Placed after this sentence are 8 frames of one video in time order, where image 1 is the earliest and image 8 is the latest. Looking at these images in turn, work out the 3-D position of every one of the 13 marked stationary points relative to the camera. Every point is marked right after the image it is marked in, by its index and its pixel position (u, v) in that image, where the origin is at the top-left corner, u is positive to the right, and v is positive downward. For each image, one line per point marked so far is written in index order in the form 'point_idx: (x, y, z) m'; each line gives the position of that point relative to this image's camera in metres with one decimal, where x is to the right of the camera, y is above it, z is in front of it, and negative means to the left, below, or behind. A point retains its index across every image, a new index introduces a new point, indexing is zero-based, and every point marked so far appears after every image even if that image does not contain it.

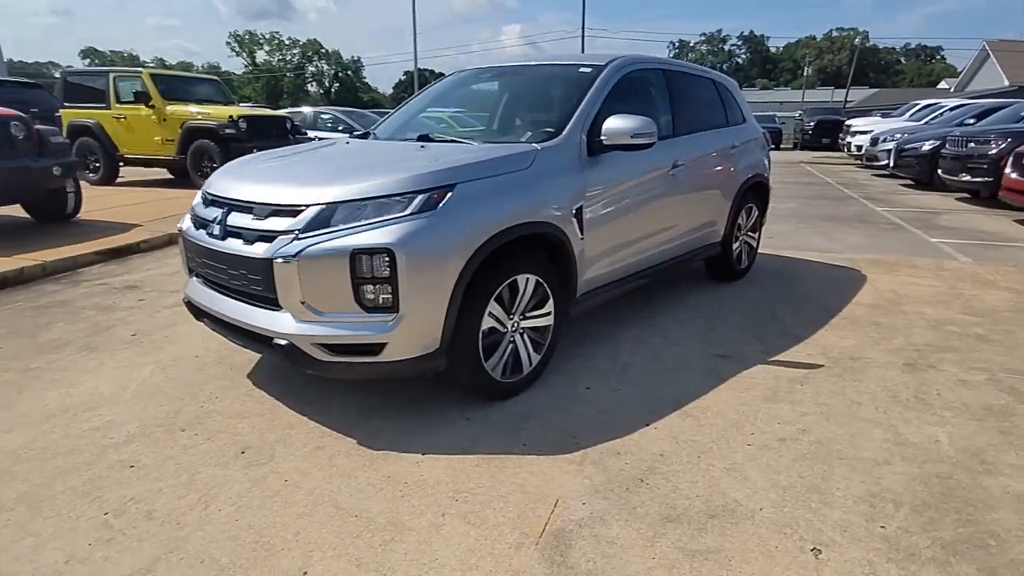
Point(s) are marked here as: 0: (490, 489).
0: (-0.1, -0.9, +2.7) m
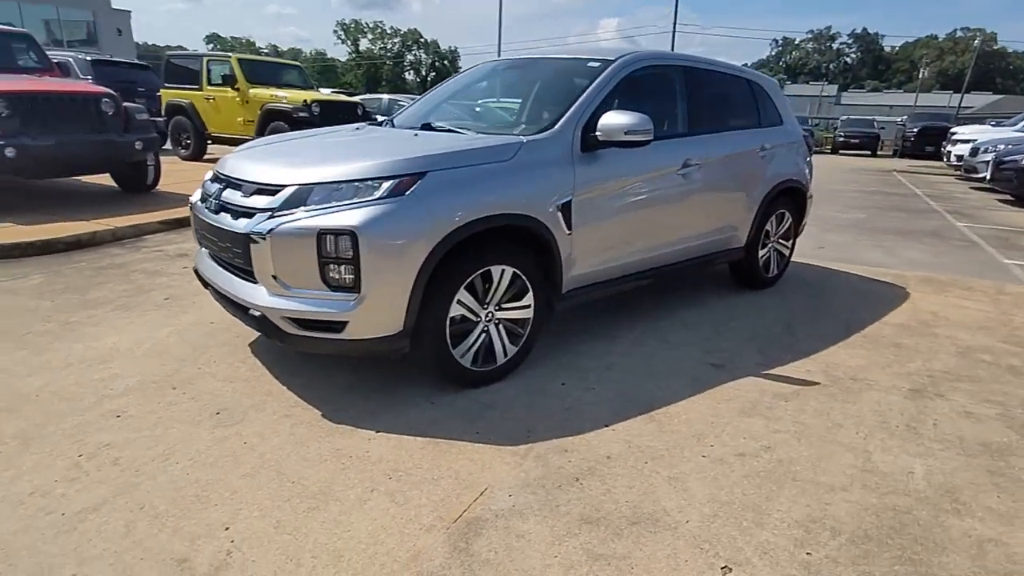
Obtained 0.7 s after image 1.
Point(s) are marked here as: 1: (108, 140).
0: (-0.4, -0.8, +2.8) m
1: (-5.4, +2.0, +8.4) m
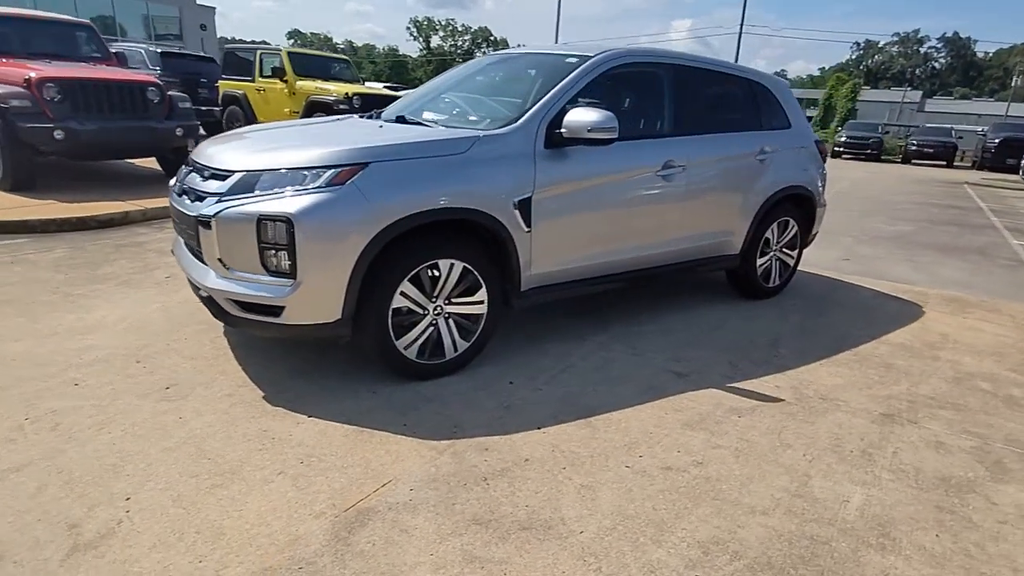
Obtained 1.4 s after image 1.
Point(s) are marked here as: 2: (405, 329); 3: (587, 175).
0: (-0.8, -0.8, +2.8) m
1: (-5.1, +2.3, +8.9) m
2: (-0.6, -0.2, +3.4) m
3: (+0.5, +0.7, +3.9) m
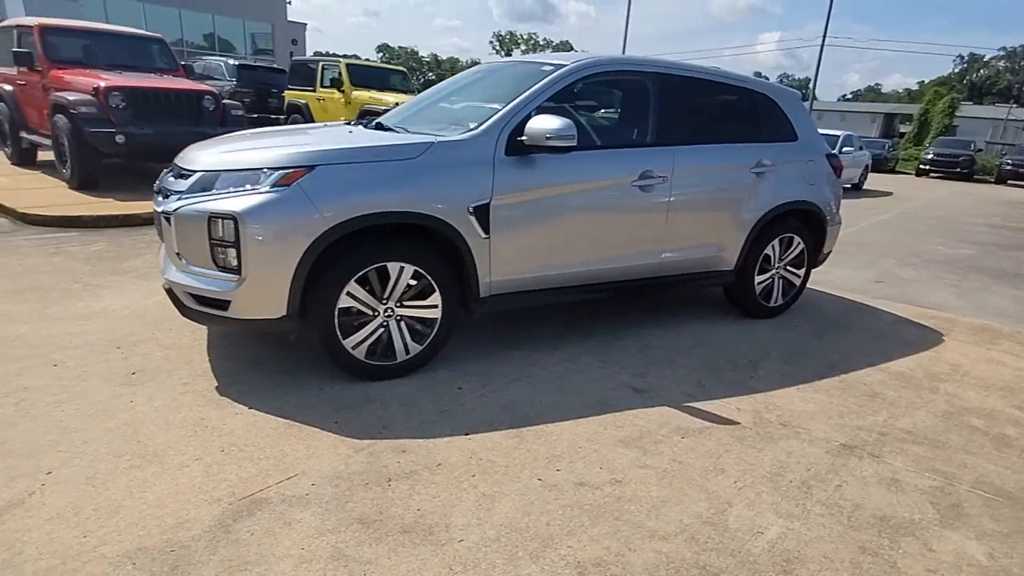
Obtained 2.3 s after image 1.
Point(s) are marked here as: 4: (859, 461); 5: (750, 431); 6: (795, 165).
0: (-1.2, -0.7, +2.9) m
1: (-4.7, +2.4, +9.4) m
2: (-0.9, -0.2, +3.5) m
3: (+0.2, +0.6, +3.8) m
4: (+1.7, -0.8, +3.0) m
5: (+1.2, -0.7, +3.3) m
6: (+2.2, +0.9, +4.8) m
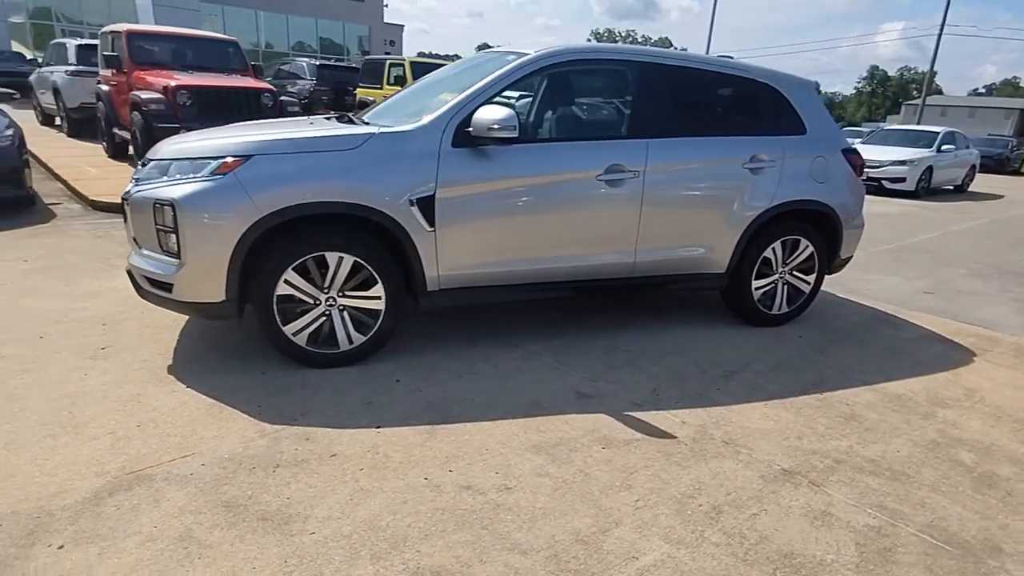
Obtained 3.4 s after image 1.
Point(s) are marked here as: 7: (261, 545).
0: (-1.6, -0.7, +3.0) m
1: (-4.0, +2.6, +9.9) m
2: (-1.2, -0.2, +3.5) m
3: (0.0, +0.7, +3.7) m
4: (+1.2, -0.9, +2.7) m
5: (+0.8, -0.8, +3.0) m
6: (+2.0, +0.9, +4.4) m
7: (-0.9, -0.9, +2.2) m
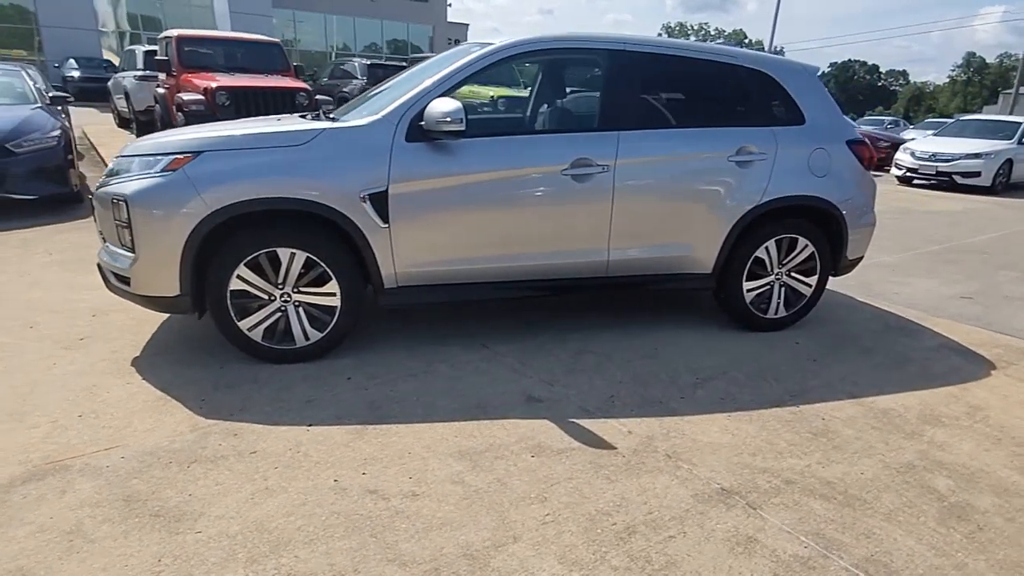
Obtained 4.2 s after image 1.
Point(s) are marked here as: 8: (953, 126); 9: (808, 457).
0: (-2.0, -0.6, +3.0) m
1: (-3.5, +2.6, +10.2) m
2: (-1.5, -0.1, +3.6) m
3: (-0.3, +0.7, +3.6) m
4: (+0.8, -0.9, +2.5) m
5: (+0.5, -0.8, +2.8) m
6: (+1.8, +0.9, +4.0) m
7: (-1.3, -0.9, +2.2) m
8: (+10.1, +3.7, +14.3) m
9: (+1.4, -0.8, +2.9) m
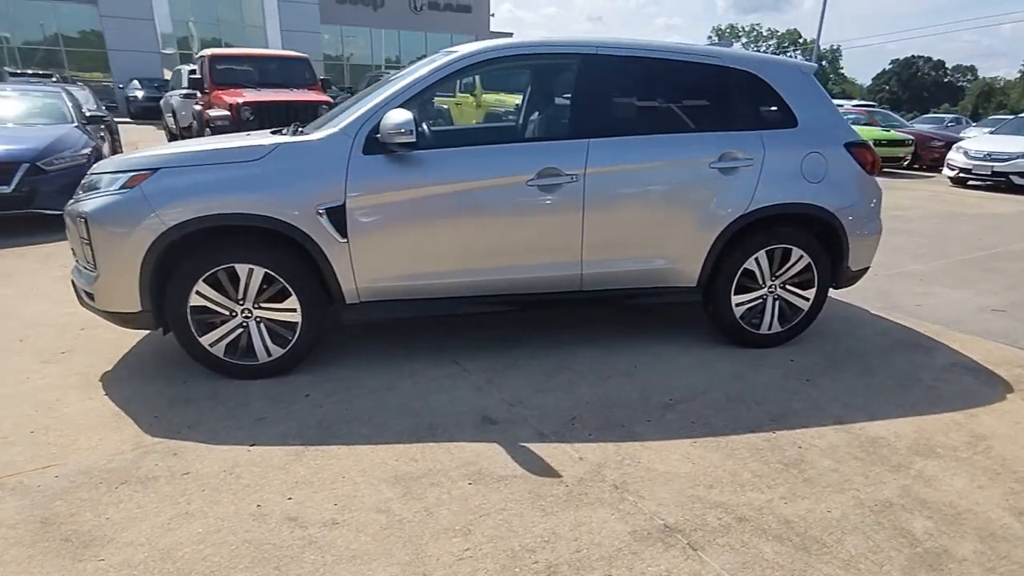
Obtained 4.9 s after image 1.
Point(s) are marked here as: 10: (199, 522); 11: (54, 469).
0: (-2.2, -0.7, +3.0) m
1: (-3.2, +2.5, +10.4) m
2: (-1.7, -0.2, +3.5) m
3: (-0.5, +0.6, +3.5) m
4: (+0.5, -0.9, +2.2) m
5: (+0.2, -0.8, +2.6) m
6: (+1.7, +0.8, +3.8) m
7: (-1.6, -1.0, +2.2) m
8: (+10.7, +3.5, +13.4) m
9: (+1.1, -0.8, +2.6) m
10: (-1.2, -0.9, +2.4) m
11: (-2.0, -0.8, +2.8) m
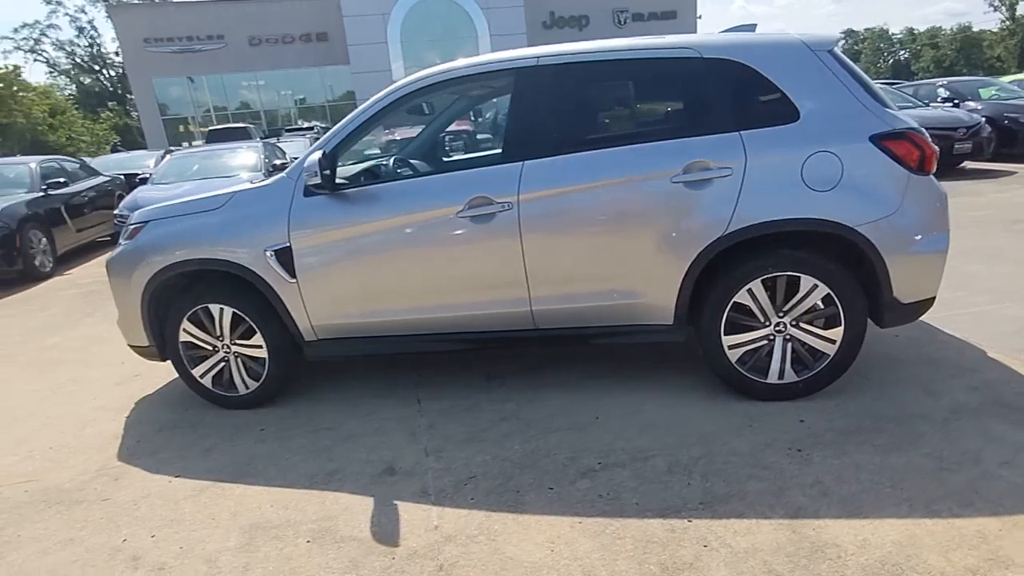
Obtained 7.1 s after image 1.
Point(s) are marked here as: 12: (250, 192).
0: (-2.6, -0.9, +3.6) m
1: (-1.0, +2.1, +10.9) m
2: (-1.9, -0.5, +3.9) m
3: (-0.8, +0.4, +3.4) m
4: (-0.3, -1.1, +1.9) m
5: (-0.5, -1.0, +2.3) m
6: (+1.3, +0.6, +2.9) m
7: (-2.3, -1.2, +2.6) m
8: (+13.1, +3.3, +8.8) m
9: (+0.3, -1.0, +2.0) m
10: (-1.9, -1.1, +2.7) m
11: (-2.5, -1.0, +3.3) m
12: (-1.5, +0.6, +3.6) m
